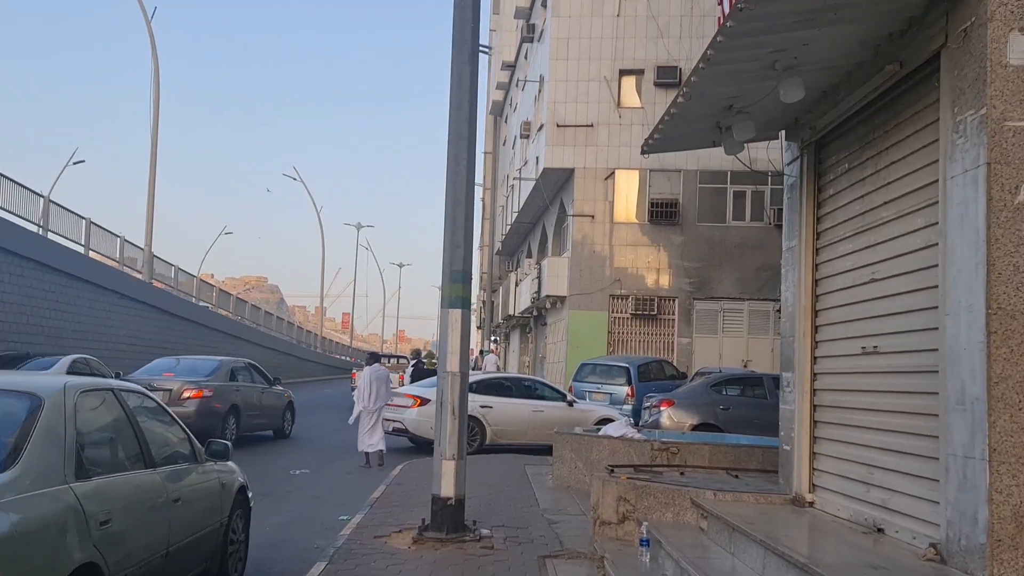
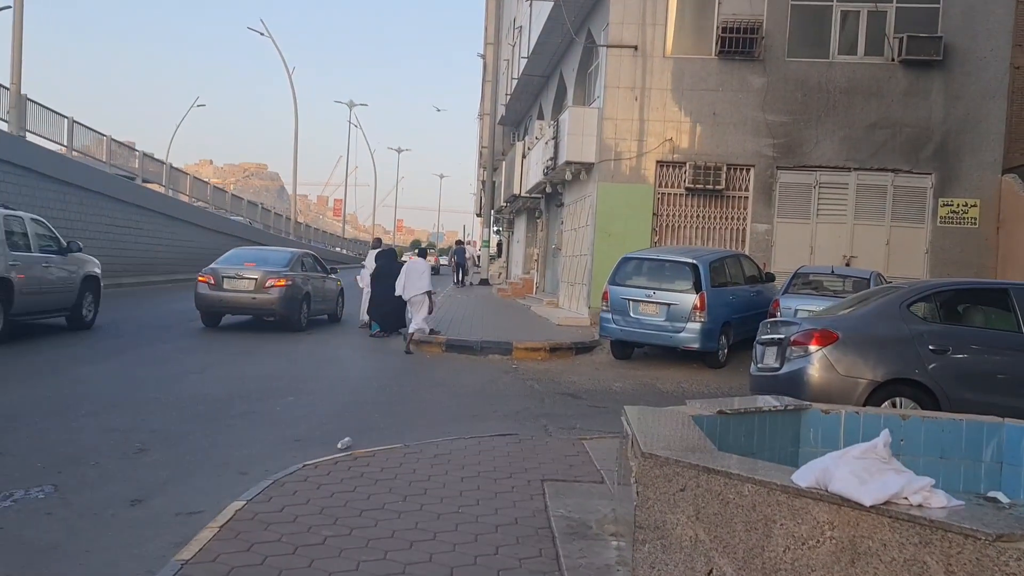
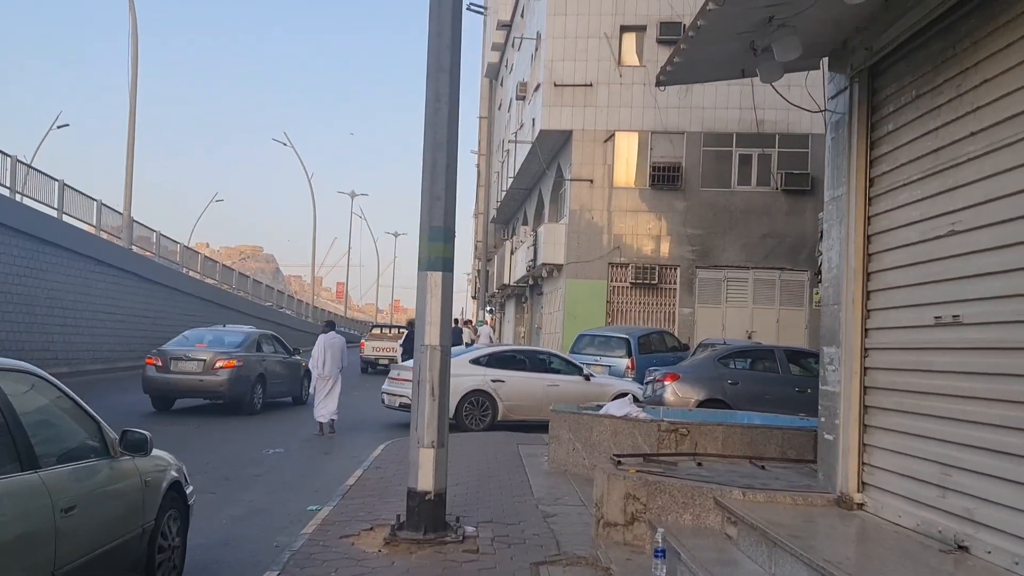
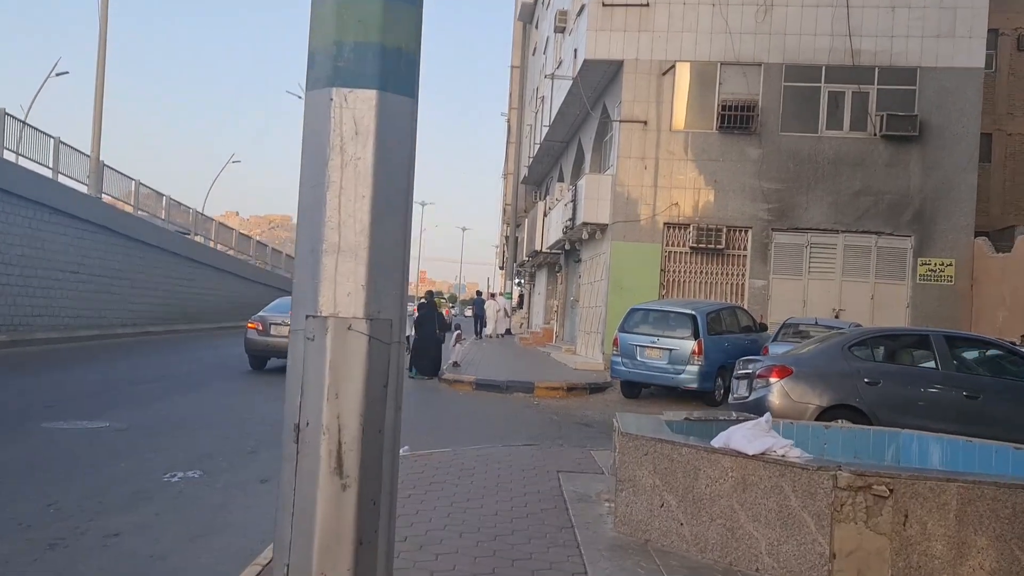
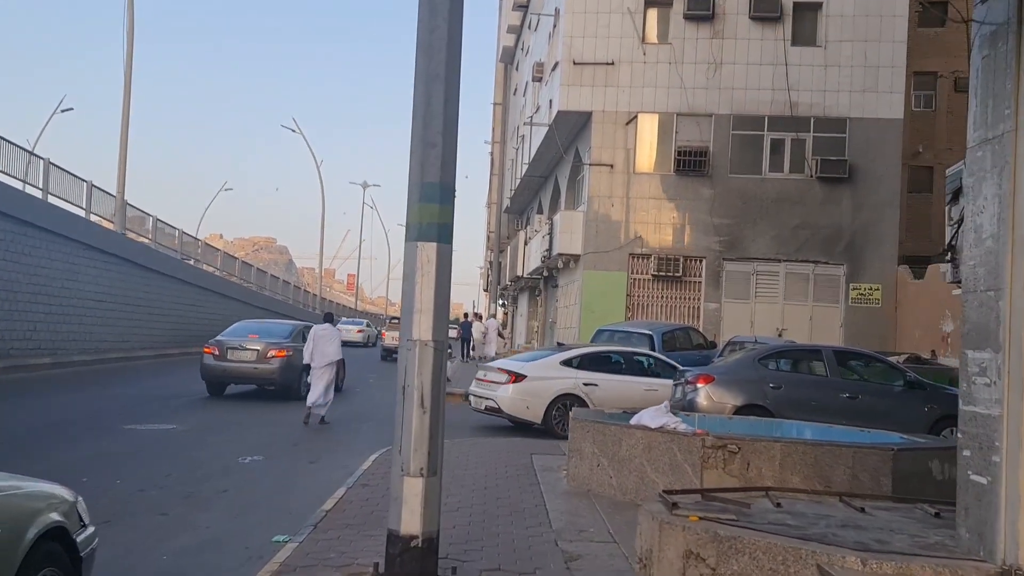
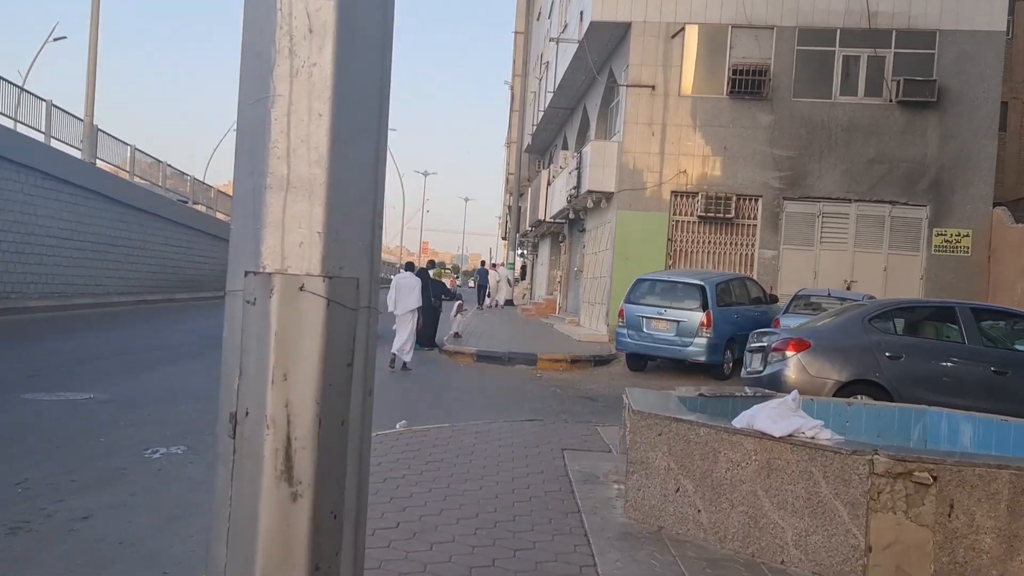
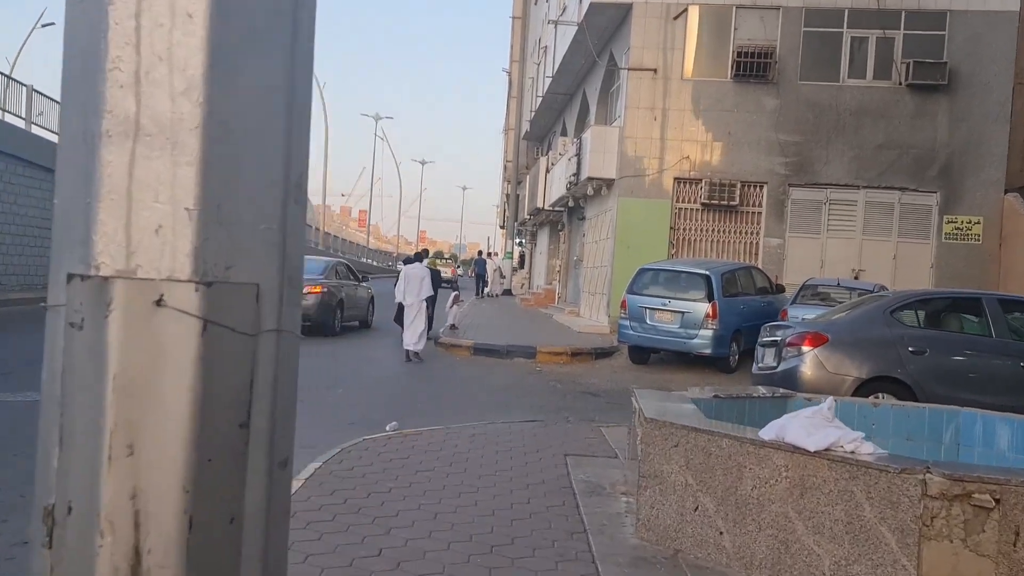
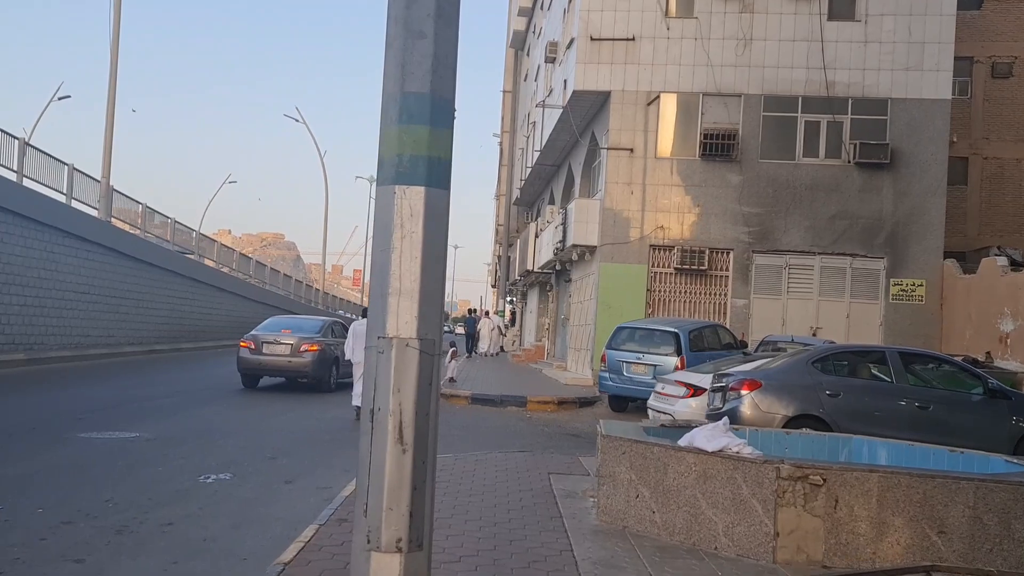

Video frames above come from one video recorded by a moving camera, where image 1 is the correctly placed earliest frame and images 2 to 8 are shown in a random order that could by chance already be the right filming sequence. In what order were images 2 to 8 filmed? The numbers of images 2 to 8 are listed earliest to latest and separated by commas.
3, 5, 8, 4, 6, 7, 2
